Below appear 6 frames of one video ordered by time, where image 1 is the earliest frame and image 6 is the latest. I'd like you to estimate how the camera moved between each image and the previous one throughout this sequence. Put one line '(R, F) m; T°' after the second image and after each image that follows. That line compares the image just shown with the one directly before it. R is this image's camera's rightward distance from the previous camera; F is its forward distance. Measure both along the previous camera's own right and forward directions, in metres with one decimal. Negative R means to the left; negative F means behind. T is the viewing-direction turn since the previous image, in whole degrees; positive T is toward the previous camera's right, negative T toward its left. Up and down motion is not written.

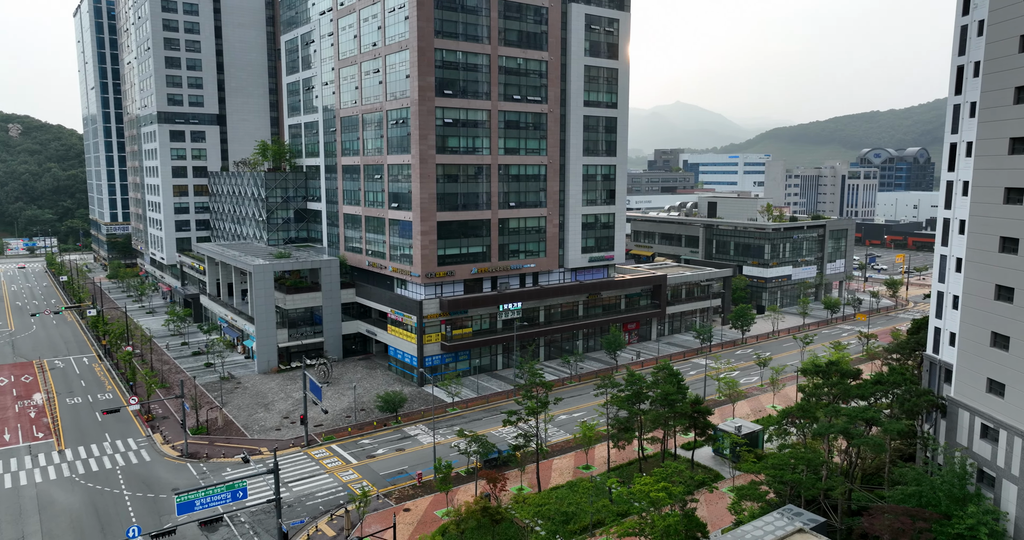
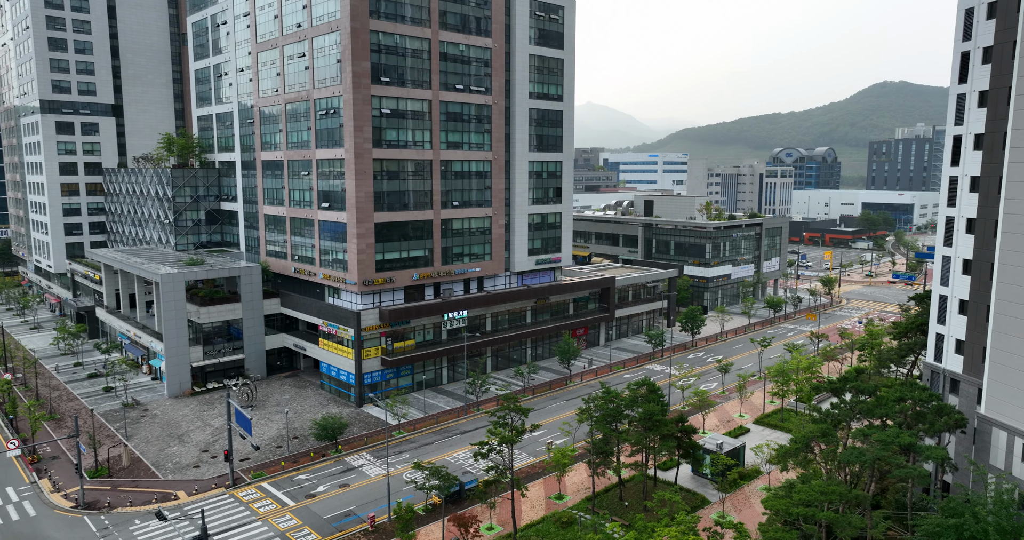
(-2.8, +5.8) m; +7°
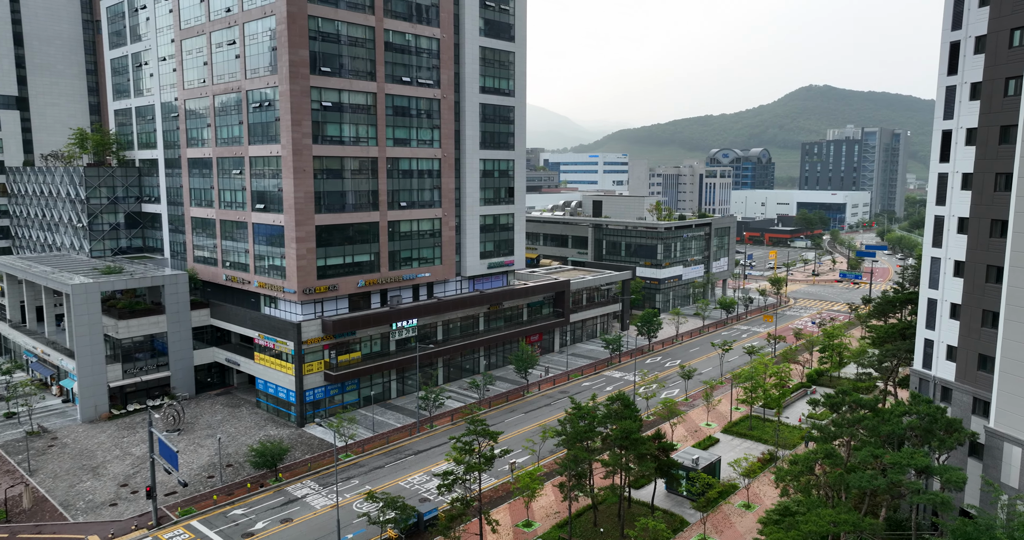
(-1.3, +3.9) m; +5°
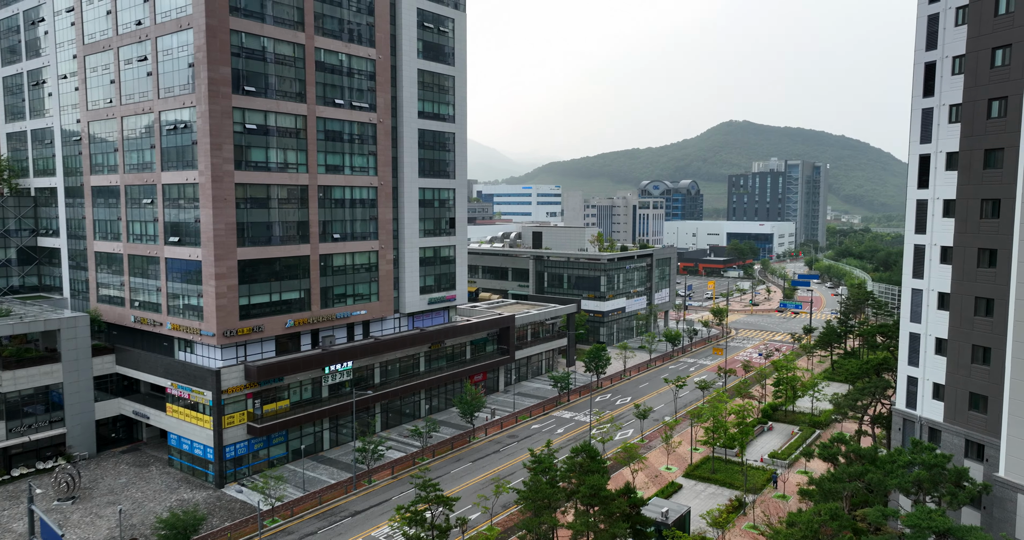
(-1.0, +4.1) m; +6°
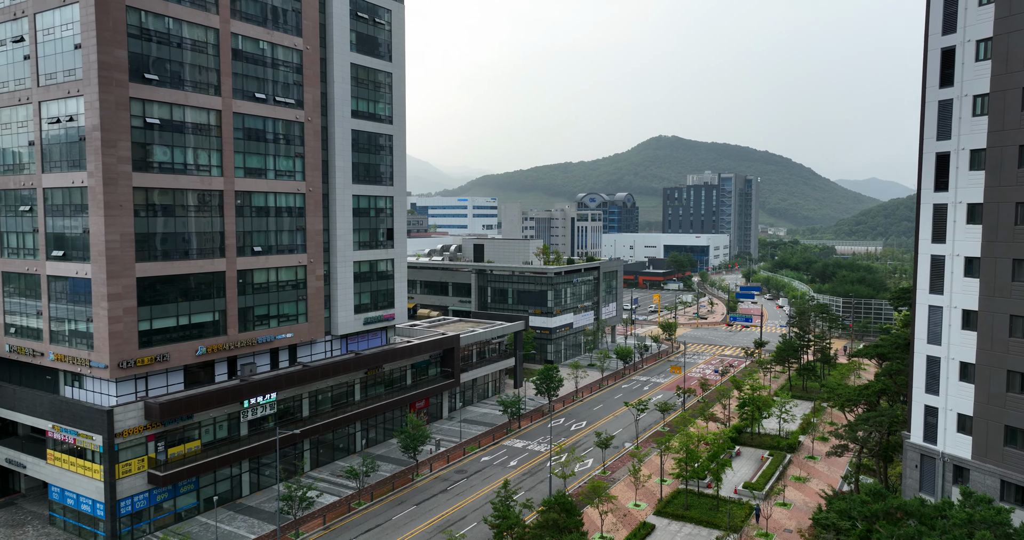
(-1.0, +5.9) m; +5°
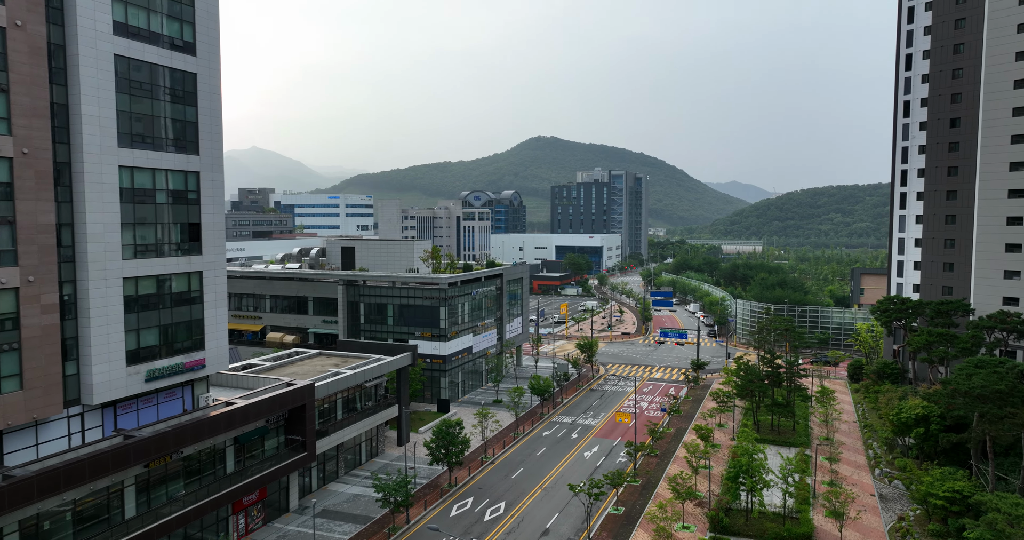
(-0.2, +21.2) m; +10°
